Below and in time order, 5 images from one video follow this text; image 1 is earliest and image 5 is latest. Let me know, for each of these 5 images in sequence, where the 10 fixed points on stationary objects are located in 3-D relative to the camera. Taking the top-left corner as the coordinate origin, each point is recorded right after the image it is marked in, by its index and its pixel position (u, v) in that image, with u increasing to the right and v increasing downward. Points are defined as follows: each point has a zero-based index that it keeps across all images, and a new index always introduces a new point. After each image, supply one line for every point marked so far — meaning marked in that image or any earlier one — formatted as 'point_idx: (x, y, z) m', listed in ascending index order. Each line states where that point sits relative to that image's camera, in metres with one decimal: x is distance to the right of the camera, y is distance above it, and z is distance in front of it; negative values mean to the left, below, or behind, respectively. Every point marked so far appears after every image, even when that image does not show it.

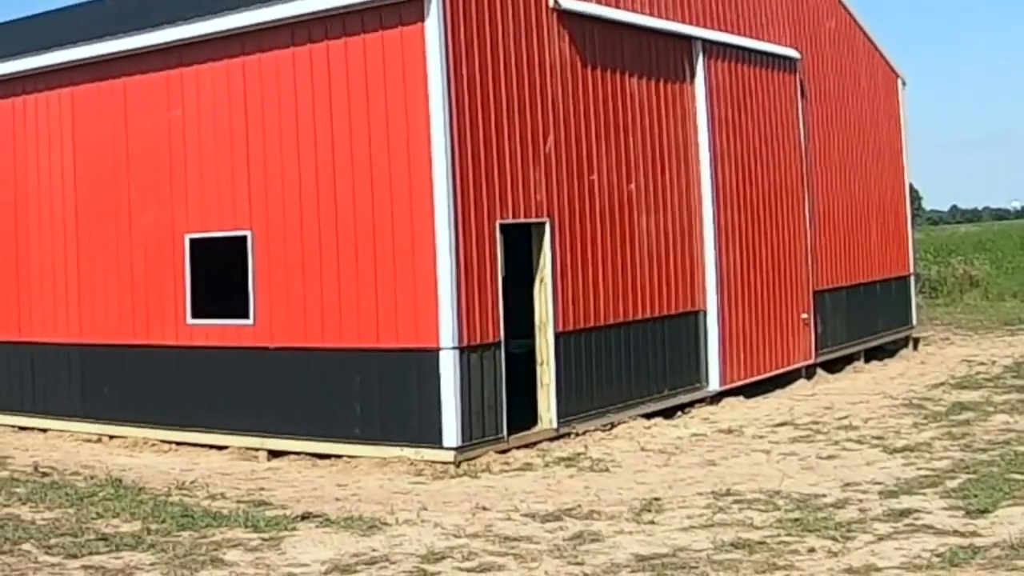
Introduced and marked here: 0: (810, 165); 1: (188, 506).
0: (+3.8, +1.6, +15.2) m
1: (-2.7, -1.8, +9.5) m
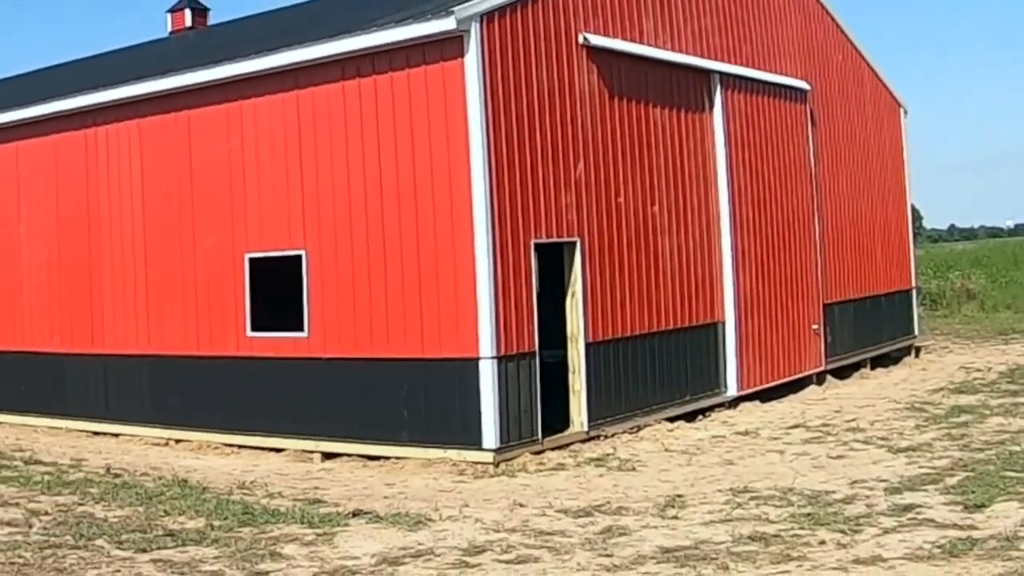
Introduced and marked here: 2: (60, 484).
0: (+4.2, +1.5, +16.0) m
1: (-2.4, -2.0, +10.5) m
2: (-4.6, -2.0, +11.8) m
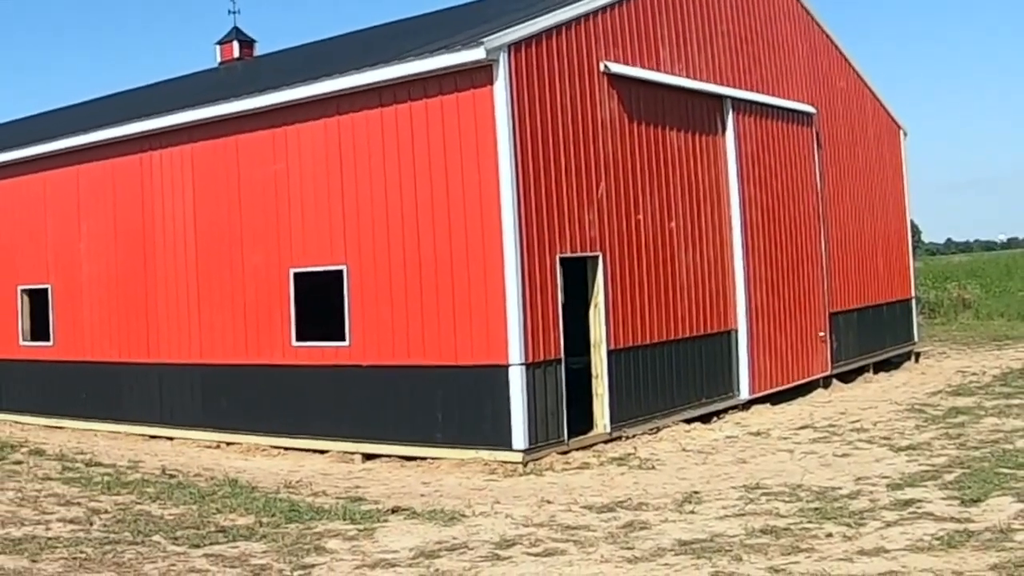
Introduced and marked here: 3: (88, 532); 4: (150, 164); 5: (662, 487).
0: (+4.5, +1.3, +16.8) m
1: (-2.1, -2.1, +11.3) m
2: (-4.3, -2.2, +12.7) m
3: (-4.0, -2.3, +10.9) m
4: (-4.5, +1.5, +14.3) m
5: (+1.4, -1.9, +11.0) m
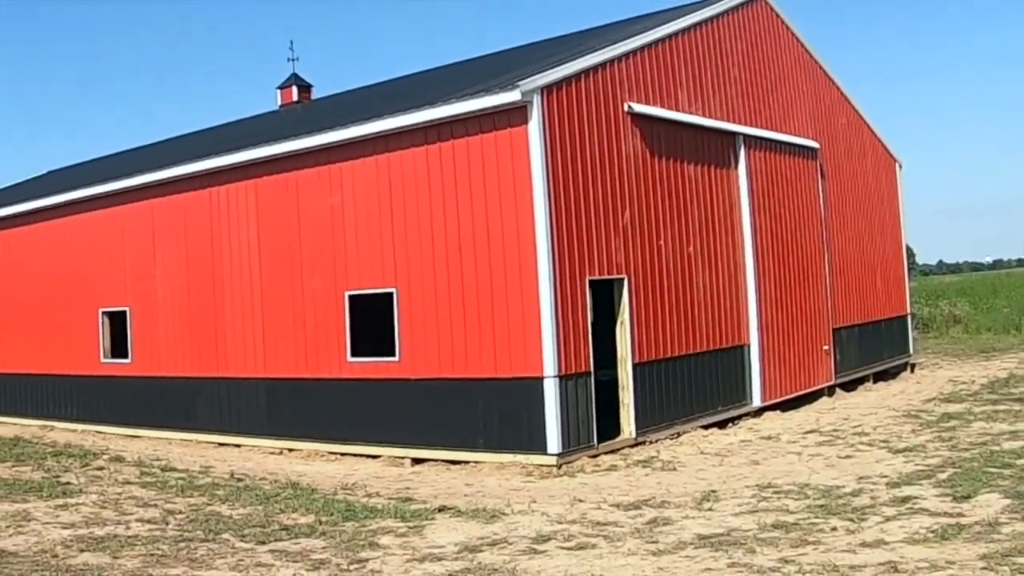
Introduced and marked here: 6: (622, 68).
0: (+5.1, +1.1, +18.0) m
1: (-1.7, -2.3, +12.7) m
2: (-3.9, -2.4, +14.1) m
3: (-3.6, -2.5, +12.2) m
4: (-4.0, +1.2, +15.7) m
5: (+1.8, -2.1, +12.2) m
6: (+1.3, +2.6, +13.8) m
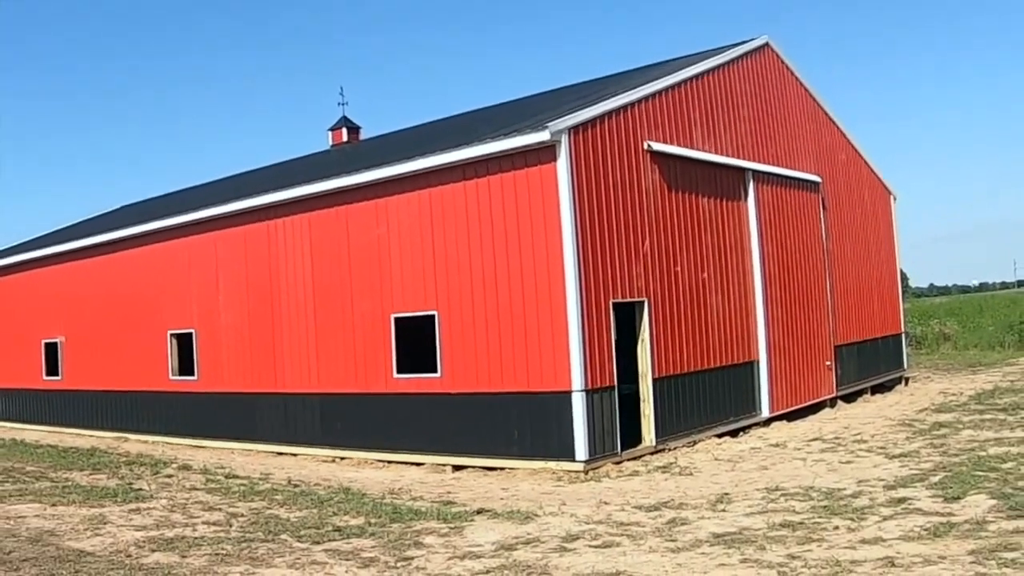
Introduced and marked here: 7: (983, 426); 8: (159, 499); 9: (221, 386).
0: (+5.6, +0.7, +19.3) m
1: (-1.4, -2.6, +14.1) m
2: (-3.5, -2.7, +15.5) m
3: (-3.3, -2.8, +13.7) m
4: (-3.6, +0.9, +17.2) m
5: (+2.2, -2.3, +13.5) m
6: (+1.7, +2.3, +15.2) m
7: (+6.4, -1.9, +15.2) m
8: (-4.7, -2.8, +15.5) m
9: (-4.7, -1.6, +18.2) m
